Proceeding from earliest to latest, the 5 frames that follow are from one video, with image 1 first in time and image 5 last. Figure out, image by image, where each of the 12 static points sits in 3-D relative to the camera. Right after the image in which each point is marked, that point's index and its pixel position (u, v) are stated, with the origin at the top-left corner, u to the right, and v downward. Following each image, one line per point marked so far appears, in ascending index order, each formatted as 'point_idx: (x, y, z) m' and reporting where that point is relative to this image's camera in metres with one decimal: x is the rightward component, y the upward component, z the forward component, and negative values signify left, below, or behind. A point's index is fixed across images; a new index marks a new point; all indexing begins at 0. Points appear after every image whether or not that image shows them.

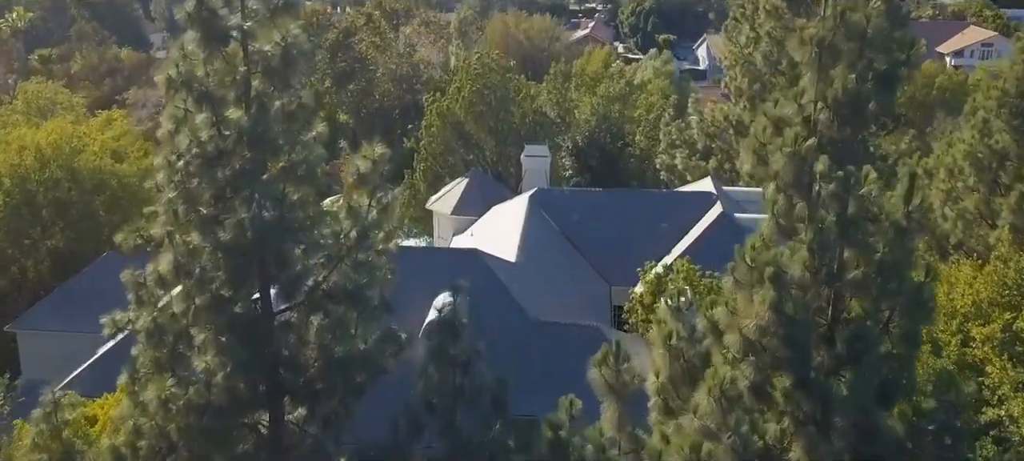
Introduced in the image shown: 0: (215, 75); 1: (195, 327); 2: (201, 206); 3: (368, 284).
0: (-4.2, +2.2, +12.6) m
1: (-4.5, -1.4, +12.6) m
2: (-4.4, +0.3, +12.6) m
3: (-2.2, -0.9, +13.4) m
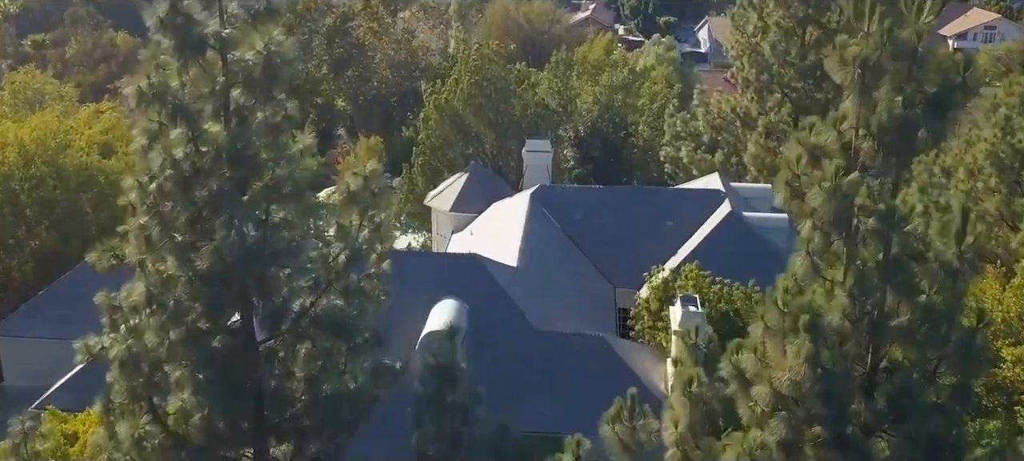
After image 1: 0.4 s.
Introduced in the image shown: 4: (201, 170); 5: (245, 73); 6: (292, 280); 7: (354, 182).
0: (-4.2, +1.9, +11.6) m
1: (-4.4, -1.7, +11.6) m
2: (-4.4, 0.0, +11.6) m
3: (-2.1, -1.2, +12.4) m
4: (-4.0, +0.8, +11.5) m
5: (-3.5, +2.0, +11.7) m
6: (-3.0, -0.7, +12.2) m
7: (-2.2, +0.7, +12.7) m
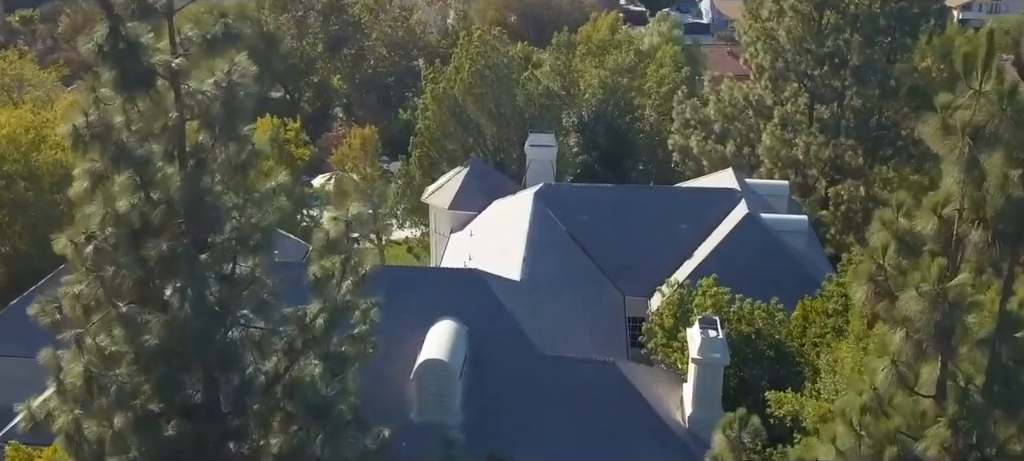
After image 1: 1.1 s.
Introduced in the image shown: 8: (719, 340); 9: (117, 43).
0: (-4.1, +1.2, +9.8) m
1: (-4.3, -2.4, +9.9) m
2: (-4.3, -0.7, +9.8) m
3: (-2.0, -1.8, +10.7) m
4: (-3.9, +0.1, +9.7) m
5: (-3.4, +1.4, +9.8) m
6: (-2.9, -1.4, +10.5) m
7: (-2.2, 0.0, +10.9) m
8: (+4.5, -2.4, +19.3) m
9: (-4.1, +1.9, +9.3) m
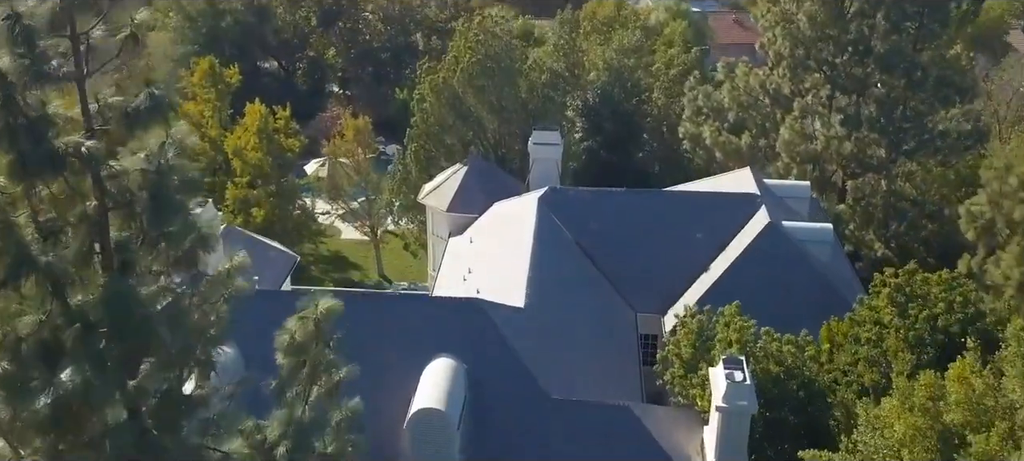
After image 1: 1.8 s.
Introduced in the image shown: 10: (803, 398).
0: (-4.0, +0.2, +7.7) m
1: (-4.3, -3.4, +8.0) m
2: (-4.2, -1.8, +7.9) m
3: (-2.0, -2.8, +8.8) m
4: (-3.8, -1.0, +7.7) m
5: (-3.3, +0.3, +7.8) m
6: (-2.8, -2.4, +8.5) m
7: (-2.1, -0.9, +8.9) m
8: (+4.6, -3.0, +17.4) m
9: (-4.0, +0.9, +7.2) m
10: (+6.1, -3.5, +18.9) m
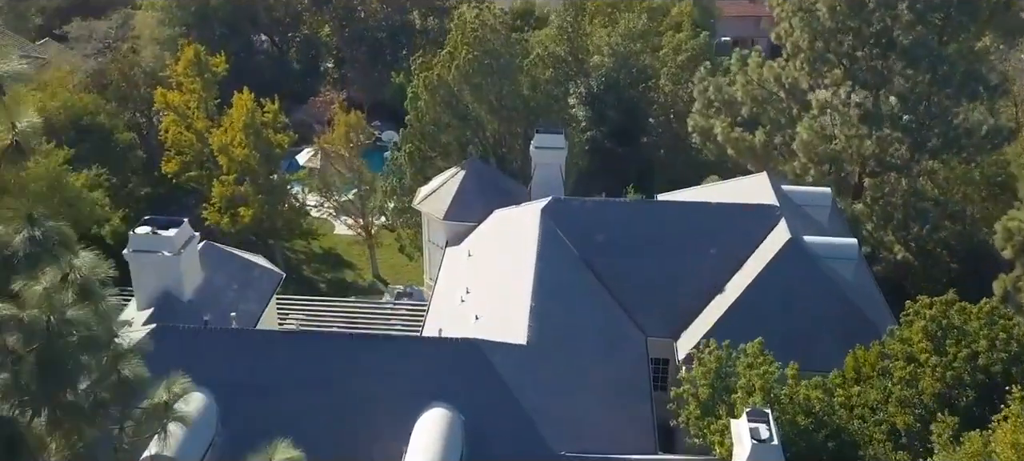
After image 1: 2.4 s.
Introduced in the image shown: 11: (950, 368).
0: (-4.0, -0.9, +5.9) m
1: (-4.2, -4.5, +6.3) m
2: (-4.2, -2.8, +6.1) m
3: (-1.9, -3.9, +7.1) m
4: (-3.8, -2.1, +5.9) m
5: (-3.3, -0.8, +6.0) m
6: (-2.8, -3.4, +6.8) m
7: (-2.1, -2.0, +7.1) m
8: (+4.6, -3.8, +15.7) m
9: (-4.0, -0.2, +5.4) m
10: (+6.2, -4.2, +17.2) m
11: (+9.3, -2.9, +19.0) m
